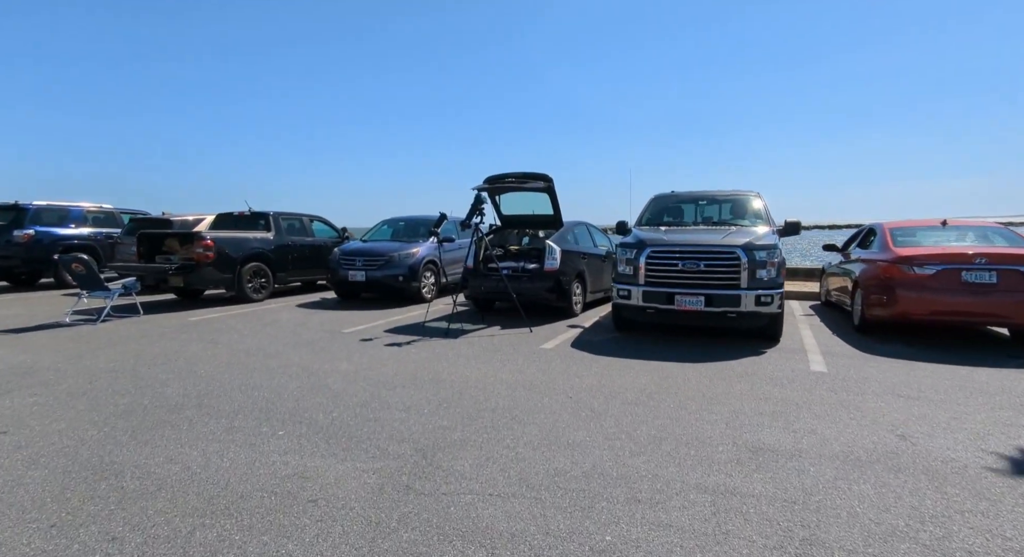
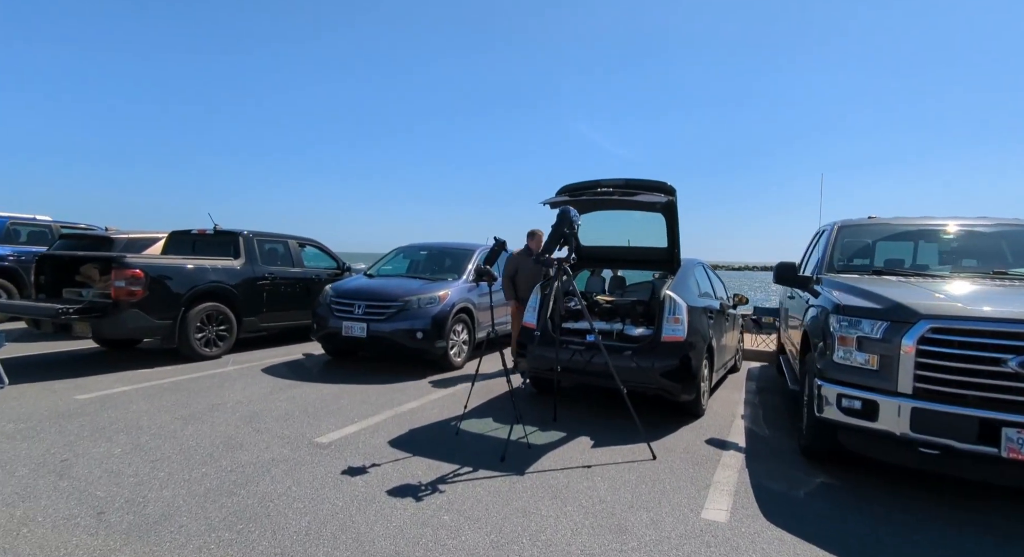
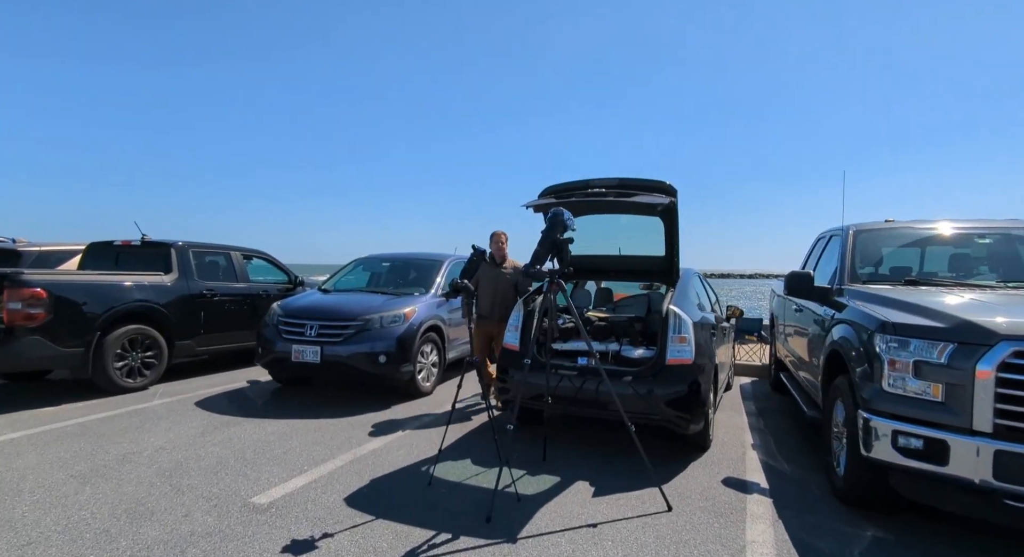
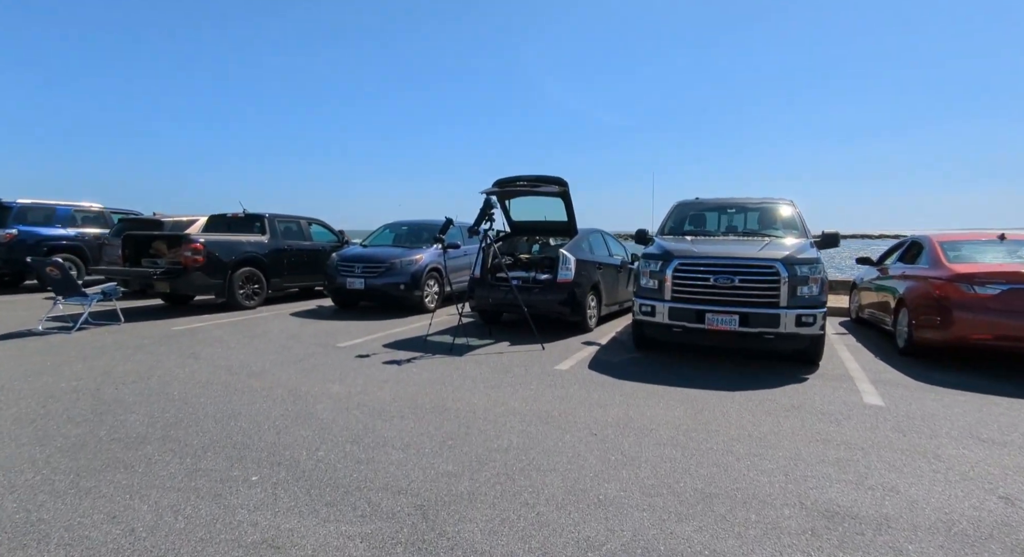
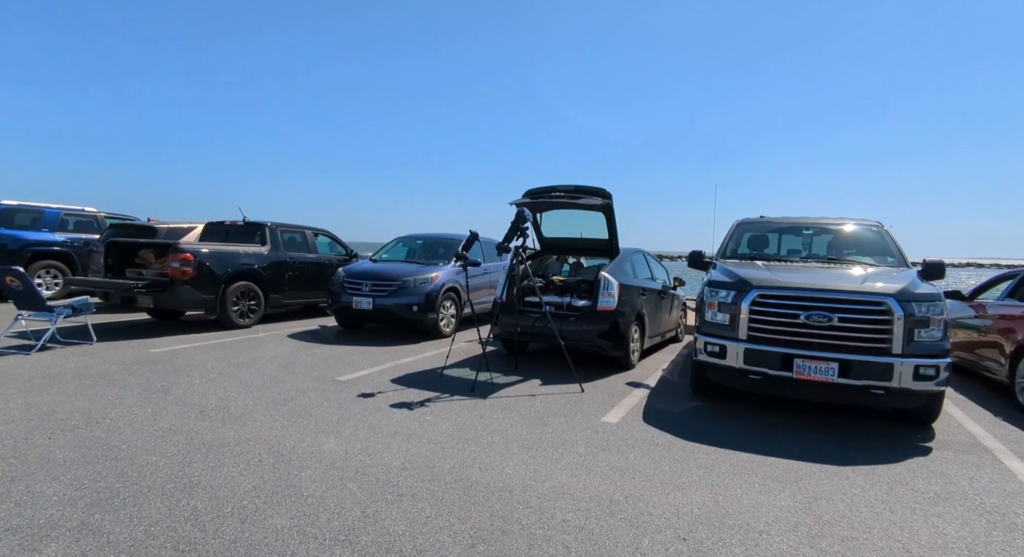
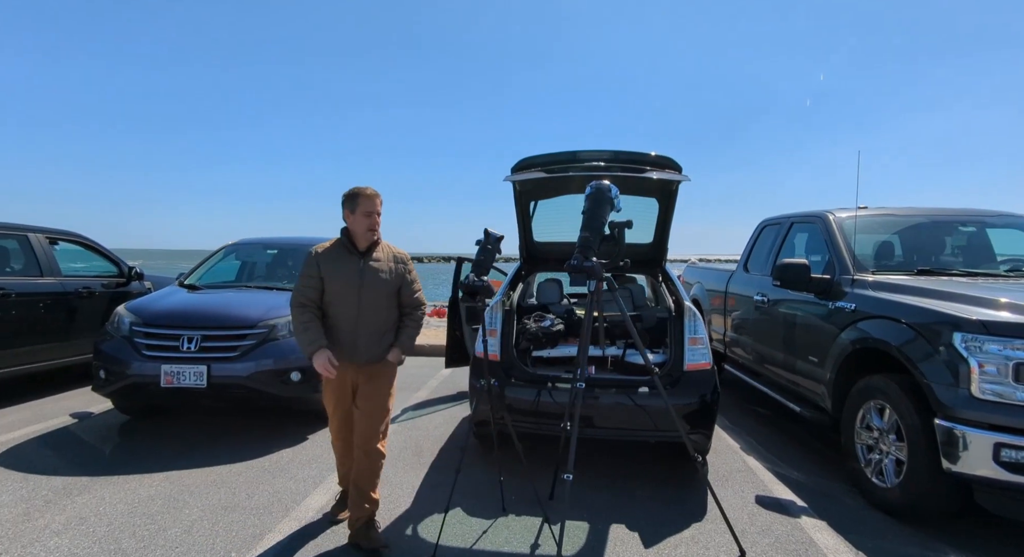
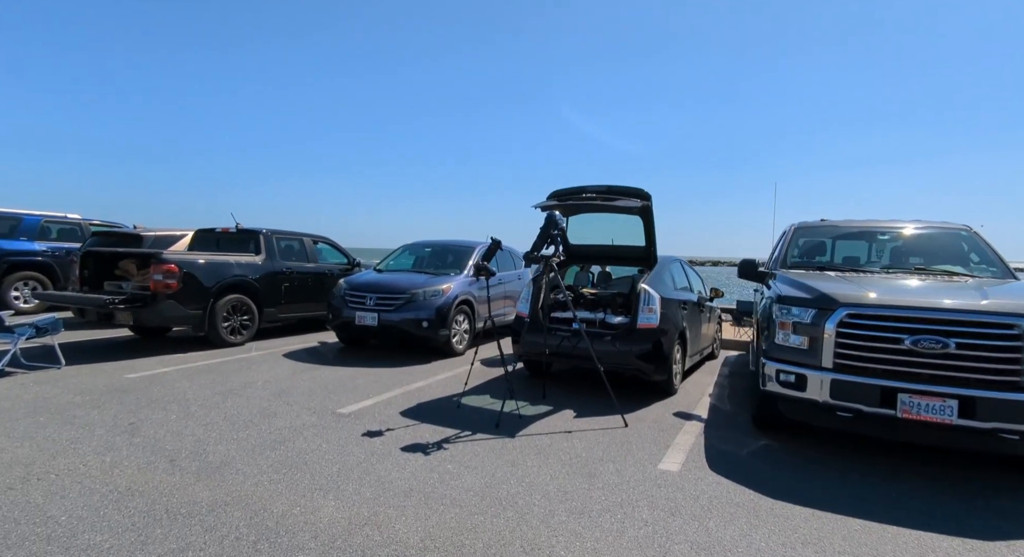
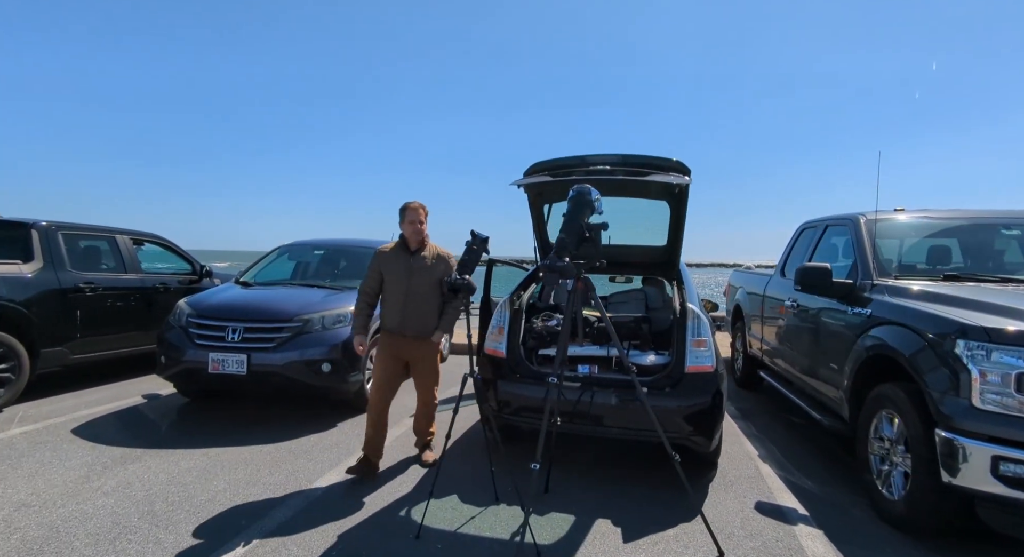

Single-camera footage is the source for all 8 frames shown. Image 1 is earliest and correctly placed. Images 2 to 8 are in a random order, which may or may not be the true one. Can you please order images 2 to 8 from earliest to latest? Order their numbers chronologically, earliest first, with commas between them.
4, 5, 7, 2, 3, 8, 6
